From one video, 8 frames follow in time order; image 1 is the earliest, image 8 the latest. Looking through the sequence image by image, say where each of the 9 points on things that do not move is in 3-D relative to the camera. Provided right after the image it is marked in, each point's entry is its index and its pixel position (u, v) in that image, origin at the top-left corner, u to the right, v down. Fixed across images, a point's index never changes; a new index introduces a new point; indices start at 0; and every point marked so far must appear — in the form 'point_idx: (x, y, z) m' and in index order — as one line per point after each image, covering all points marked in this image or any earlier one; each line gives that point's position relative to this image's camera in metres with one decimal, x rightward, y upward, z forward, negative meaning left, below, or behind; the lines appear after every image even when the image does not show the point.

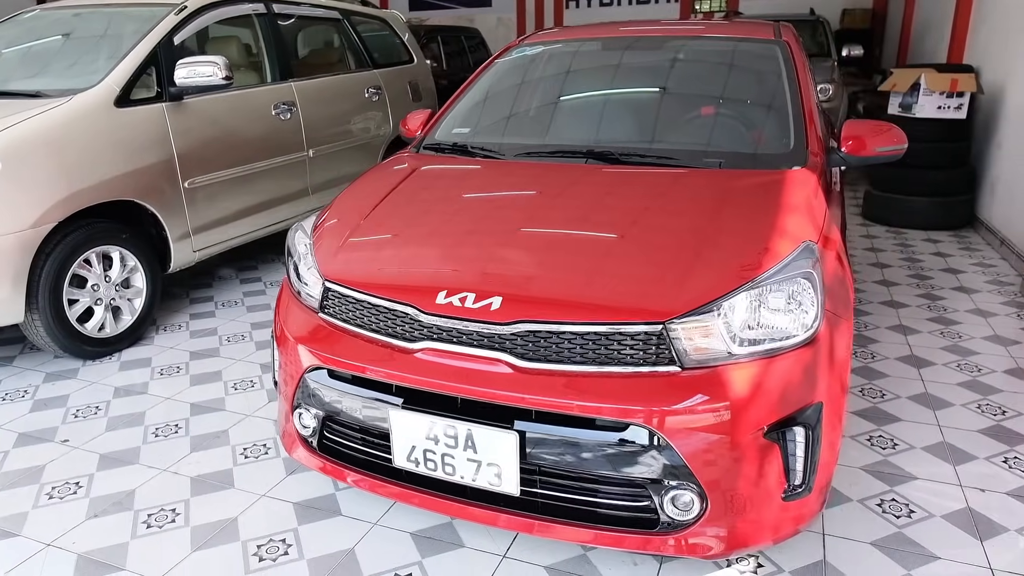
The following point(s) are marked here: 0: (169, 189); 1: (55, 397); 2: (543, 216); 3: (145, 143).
0: (-1.5, +0.4, +3.1) m
1: (-1.7, -0.4, +2.6) m
2: (+0.1, +0.2, +1.8) m
3: (-1.6, +0.6, +3.0) m
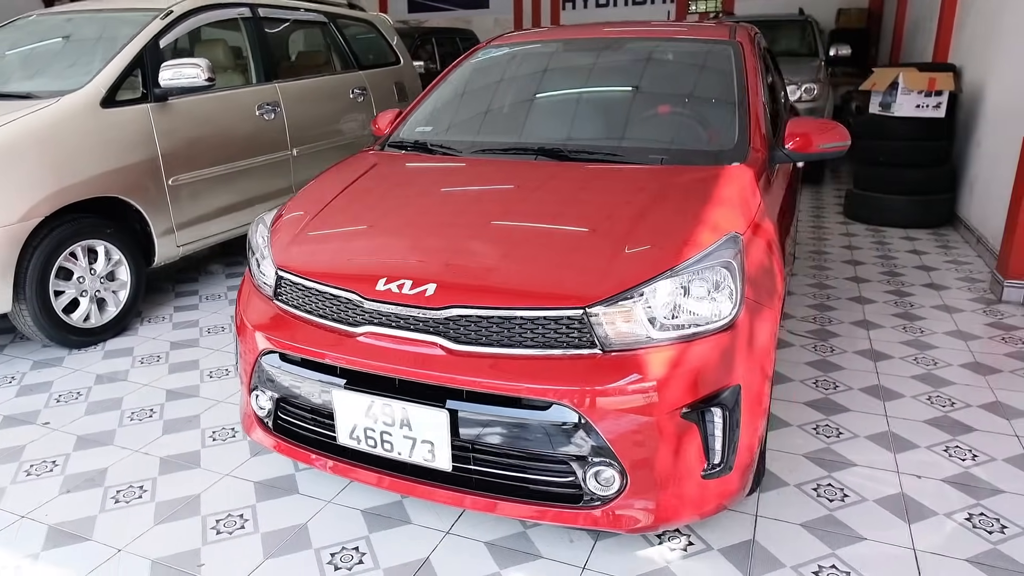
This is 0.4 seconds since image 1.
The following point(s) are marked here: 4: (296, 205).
0: (-1.6, +0.5, +3.2) m
1: (-1.8, -0.4, +2.7) m
2: (-0.1, +0.2, +1.9) m
3: (-1.7, +0.6, +3.1) m
4: (-0.6, +0.2, +2.1) m
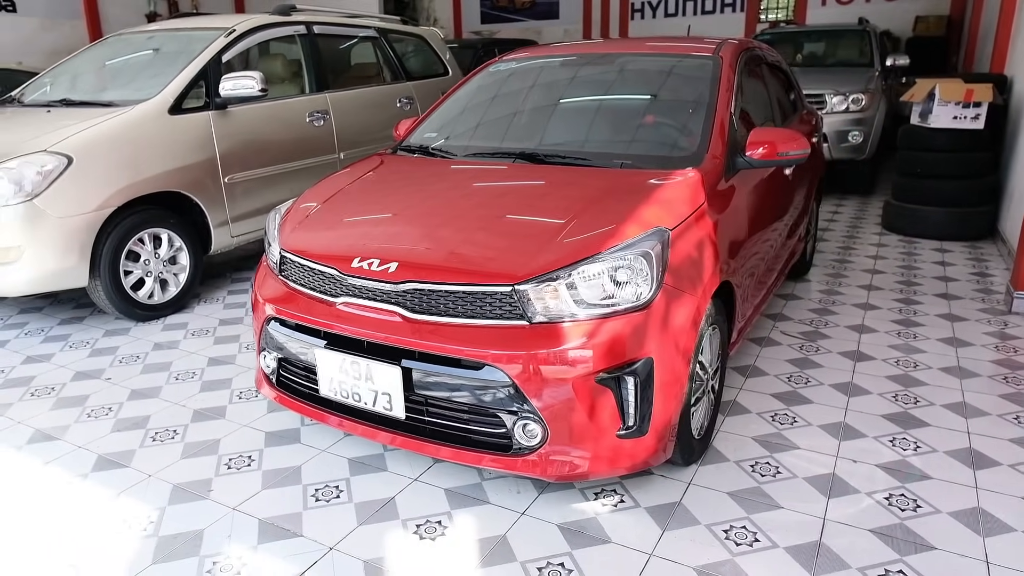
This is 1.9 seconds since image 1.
0: (-1.6, +0.5, +3.7) m
1: (-1.8, -0.3, +3.2) m
2: (-0.2, +0.3, +2.2) m
3: (-1.6, +0.7, +3.6) m
4: (-0.7, +0.3, +2.5) m
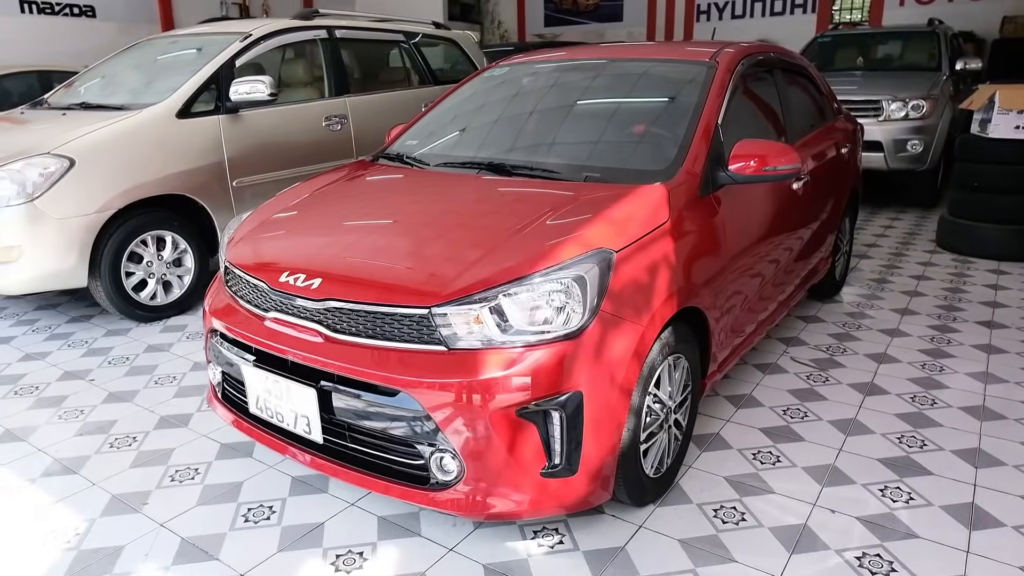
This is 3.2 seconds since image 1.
0: (-1.5, +0.5, +3.7) m
1: (-1.8, -0.3, +3.2) m
2: (-0.3, +0.2, +2.1) m
3: (-1.6, +0.7, +3.6) m
4: (-0.8, +0.3, +2.4) m
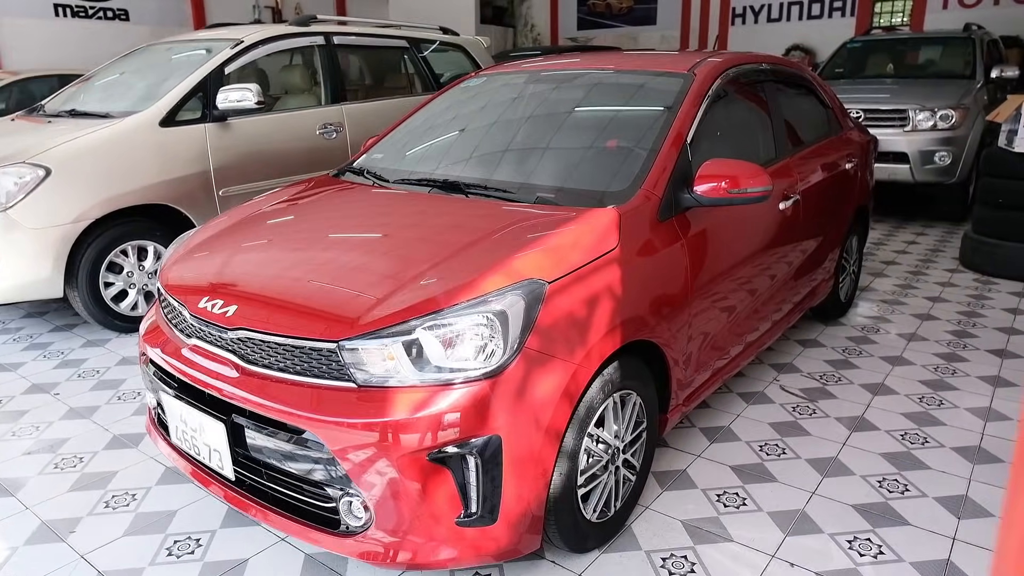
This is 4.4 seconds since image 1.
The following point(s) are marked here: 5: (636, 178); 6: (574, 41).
0: (-1.6, +0.5, +3.7) m
1: (-1.9, -0.3, +3.2) m
2: (-0.4, +0.1, +2.0) m
3: (-1.6, +0.7, +3.6) m
4: (-0.9, +0.2, +2.4) m
5: (+0.4, +0.3, +2.1) m
6: (+1.1, +4.3, +12.4) m
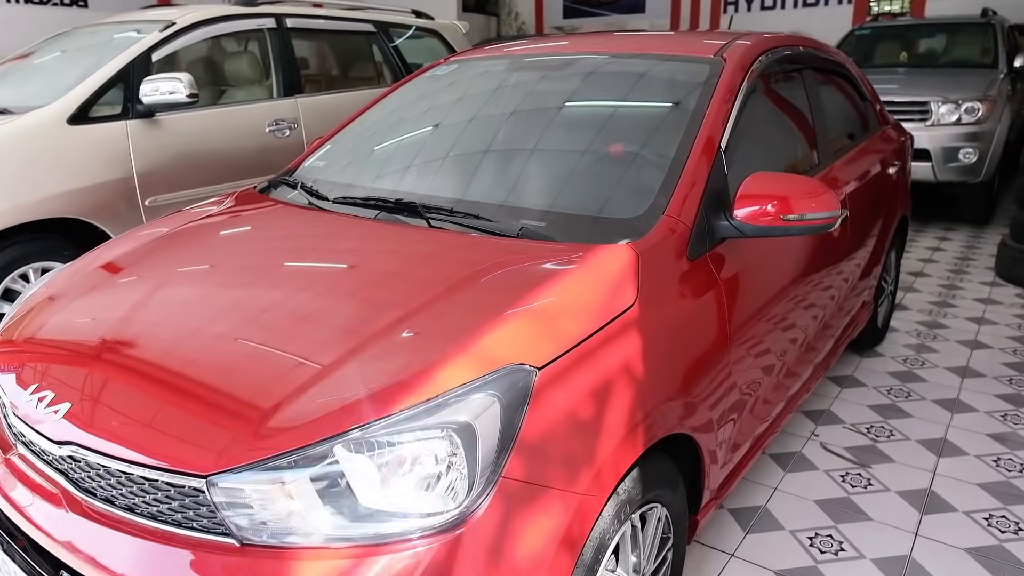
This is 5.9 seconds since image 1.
0: (-1.7, +0.4, +3.1) m
1: (-2.0, -0.4, +2.6) m
2: (-0.5, 0.0, +1.4) m
3: (-1.7, +0.5, +3.0) m
4: (-1.0, +0.1, +1.8) m
5: (+0.3, +0.2, +1.6) m
6: (+0.8, +4.3, +11.8) m
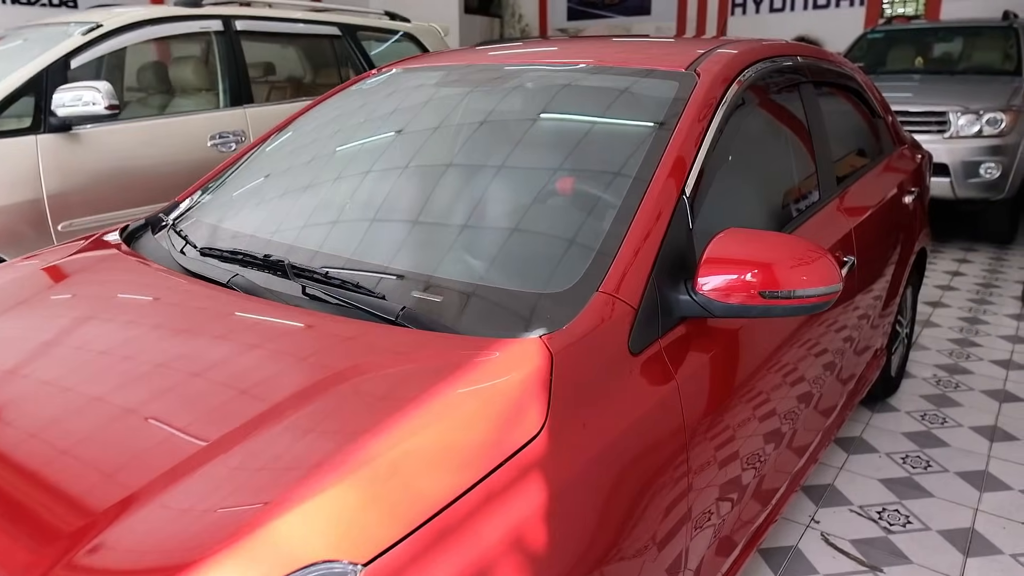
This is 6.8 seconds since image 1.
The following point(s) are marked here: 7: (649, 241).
0: (-1.8, +0.2, +2.7) m
1: (-2.2, -0.6, +2.2) m
2: (-0.7, -0.2, +1.0) m
3: (-1.9, +0.4, +2.6) m
4: (-1.2, -0.1, +1.4) m
5: (+0.1, 0.0, +1.2) m
6: (+0.8, +4.1, +11.4) m
7: (+0.2, +0.1, +1.2) m
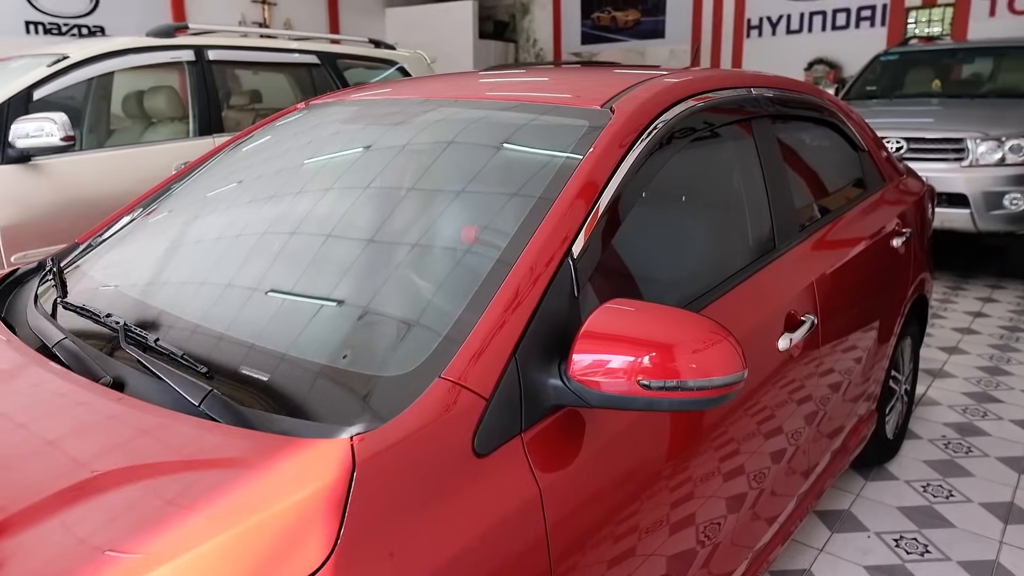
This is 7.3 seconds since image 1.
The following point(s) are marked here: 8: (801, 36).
0: (-2.0, 0.0, +2.5) m
1: (-2.4, -0.7, +2.1) m
2: (-0.9, -0.3, +0.8) m
3: (-2.1, +0.2, +2.5) m
4: (-1.4, -0.2, +1.2) m
5: (-0.1, -0.1, +0.9) m
6: (+1.0, +3.6, +11.2) m
7: (0.0, -0.1, +0.9) m
8: (+3.8, +3.3, +9.3) m
